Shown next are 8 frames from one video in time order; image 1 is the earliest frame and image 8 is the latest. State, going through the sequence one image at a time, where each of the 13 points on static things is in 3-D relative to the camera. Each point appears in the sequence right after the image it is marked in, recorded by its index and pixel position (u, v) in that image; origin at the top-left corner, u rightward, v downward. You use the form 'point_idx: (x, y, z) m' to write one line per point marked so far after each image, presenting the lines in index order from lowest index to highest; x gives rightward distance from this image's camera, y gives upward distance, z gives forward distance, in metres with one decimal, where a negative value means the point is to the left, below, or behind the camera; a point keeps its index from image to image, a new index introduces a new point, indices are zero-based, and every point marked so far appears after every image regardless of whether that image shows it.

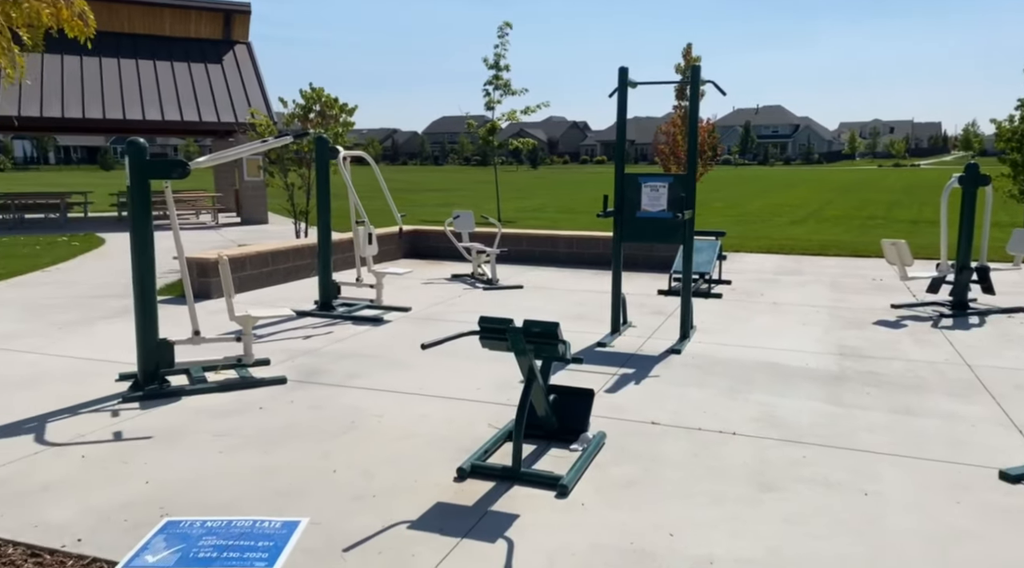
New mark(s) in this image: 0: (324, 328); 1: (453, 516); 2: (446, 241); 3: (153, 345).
0: (-2.0, -0.4, +8.4) m
1: (-0.3, -1.0, +3.3) m
2: (-1.3, +0.8, +14.1) m
3: (-2.5, -0.4, +5.5) m
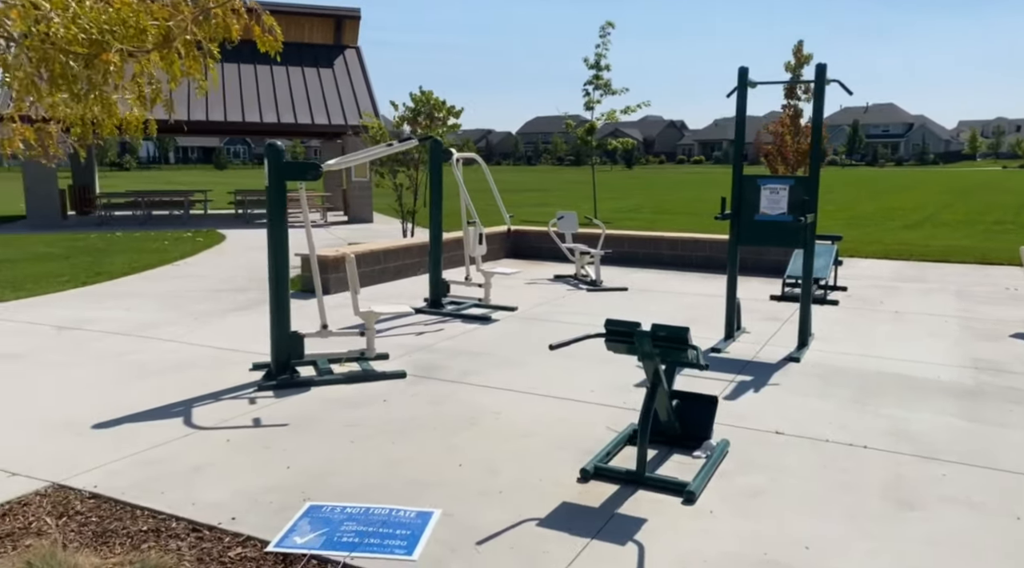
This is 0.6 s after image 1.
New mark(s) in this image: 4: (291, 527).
0: (-0.8, -0.4, +8.6) m
1: (+0.3, -1.0, +3.4) m
2: (+0.6, +0.8, +14.2) m
3: (-1.7, -0.4, +5.8) m
4: (-0.9, -1.0, +3.2) m
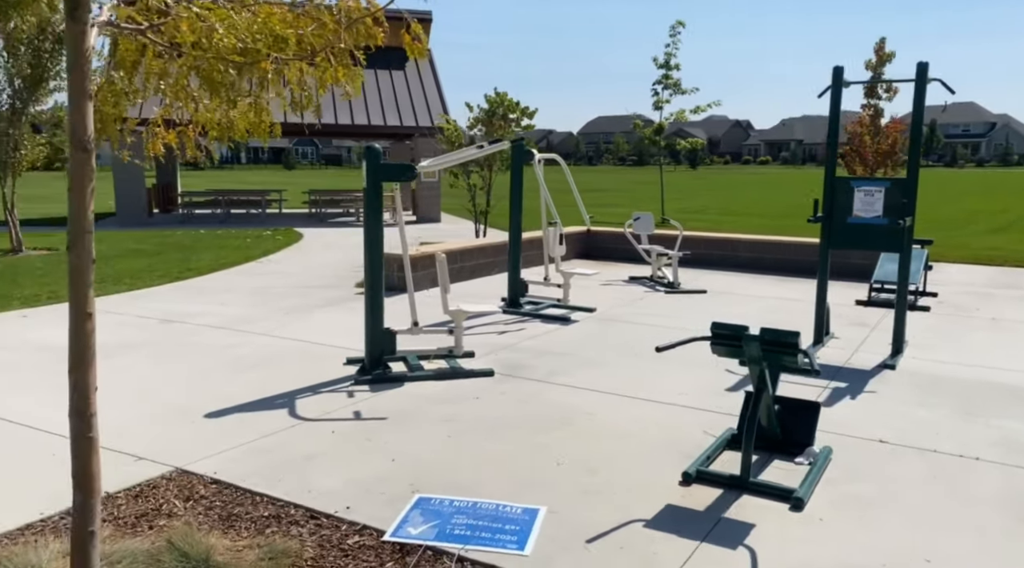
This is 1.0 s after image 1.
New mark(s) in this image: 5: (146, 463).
0: (+0.1, -0.4, +8.7) m
1: (+0.8, -1.0, +3.4) m
2: (+1.9, +0.7, +14.1) m
3: (-1.0, -0.4, +5.9) m
4: (-0.5, -1.0, +3.3) m
5: (-1.9, -0.9, +4.0) m
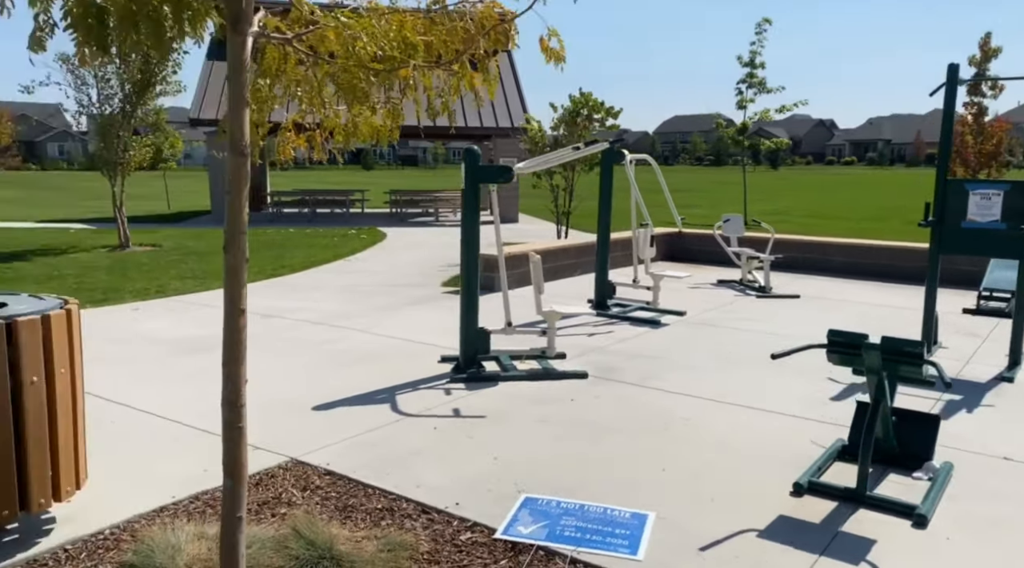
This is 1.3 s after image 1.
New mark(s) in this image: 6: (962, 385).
0: (+1.1, -0.4, +8.6) m
1: (+1.2, -1.0, +3.3) m
2: (+3.5, +0.7, +13.8) m
3: (-0.3, -0.4, +6.0) m
4: (0.0, -1.0, +3.3) m
5: (-1.3, -0.9, +4.2) m
6: (+3.5, -0.8, +6.1) m
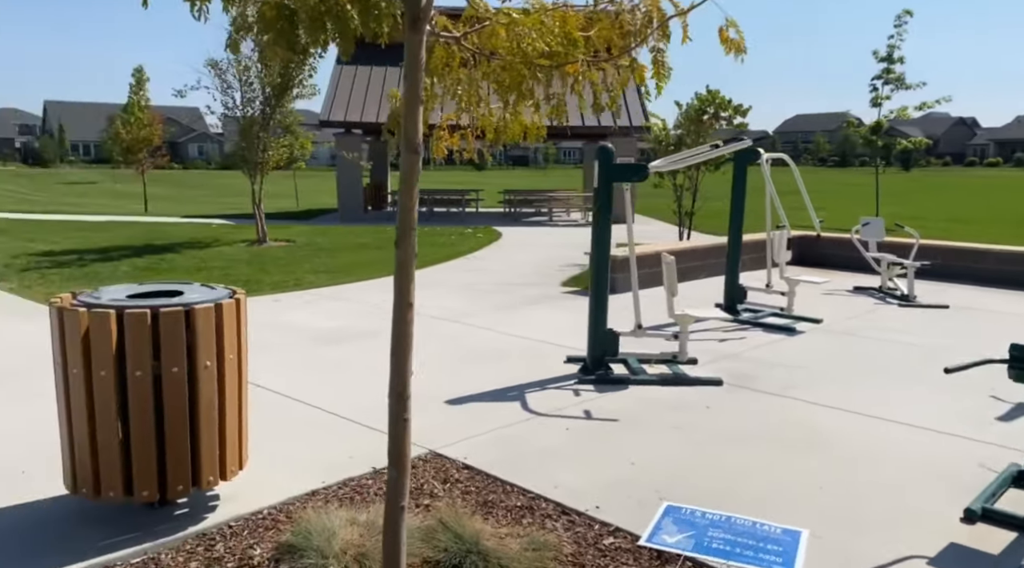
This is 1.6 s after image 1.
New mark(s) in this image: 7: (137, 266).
0: (+2.4, -0.5, +8.3) m
1: (+1.8, -1.1, +3.0) m
2: (+5.6, +0.6, +13.1) m
3: (+0.7, -0.4, +6.0) m
4: (+0.6, -1.0, +3.3) m
5: (-0.6, -0.9, +4.3) m
6: (+4.5, -0.9, +5.4) m
7: (-5.5, +0.3, +11.5) m
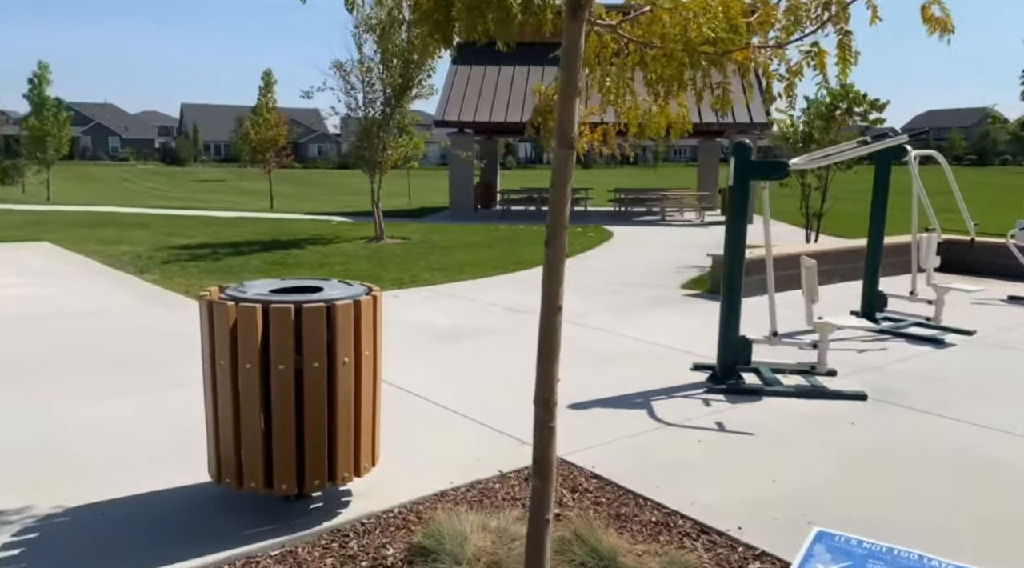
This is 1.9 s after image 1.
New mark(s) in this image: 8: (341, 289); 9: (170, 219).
0: (+3.6, -0.6, +7.8) m
1: (+2.3, -1.1, +2.6) m
2: (+7.4, +0.4, +12.1) m
3: (+1.6, -0.4, +5.7) m
4: (+1.1, -1.0, +3.0) m
5: (+0.1, -0.9, +4.2) m
6: (+5.3, -1.0, +4.7) m
7: (-3.8, +0.4, +12.0) m
8: (-0.8, 0.0, +3.5) m
9: (-8.4, +1.6, +19.2) m
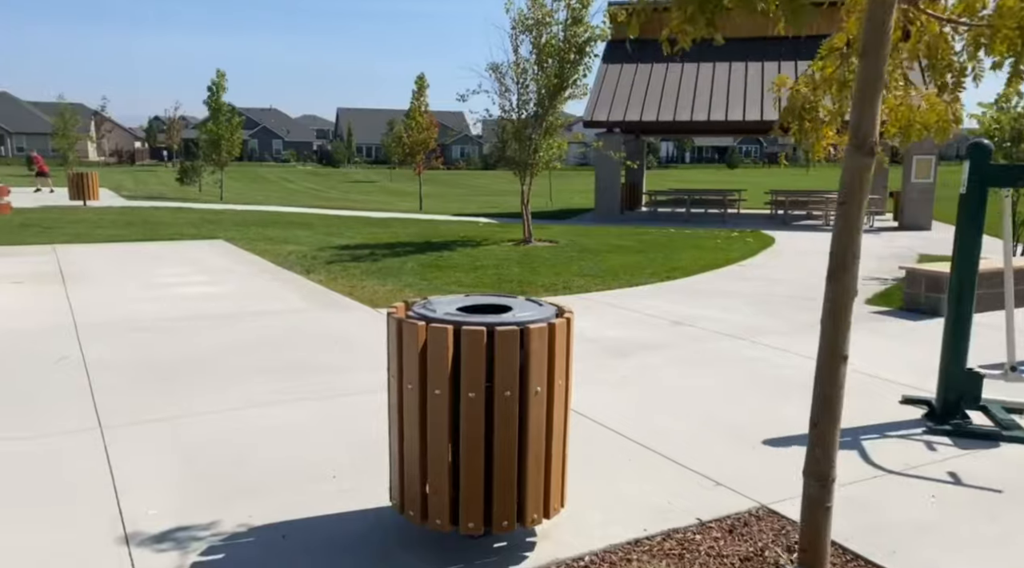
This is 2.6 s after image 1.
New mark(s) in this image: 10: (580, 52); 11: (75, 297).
0: (+5.1, -0.8, +6.7) m
1: (+2.9, -1.3, +1.8) m
2: (+9.7, +0.1, +10.3) m
3: (+2.8, -0.5, +4.9) m
4: (+1.9, -1.2, +2.4) m
5: (+1.0, -1.0, +3.7) m
6: (+6.2, -1.2, +3.3) m
7: (-1.4, +0.3, +12.1) m
8: (+0.1, -0.1, +3.1) m
9: (-4.7, +1.7, +19.9) m
10: (+1.2, +4.2, +14.2) m
11: (-4.7, -0.1, +8.5) m
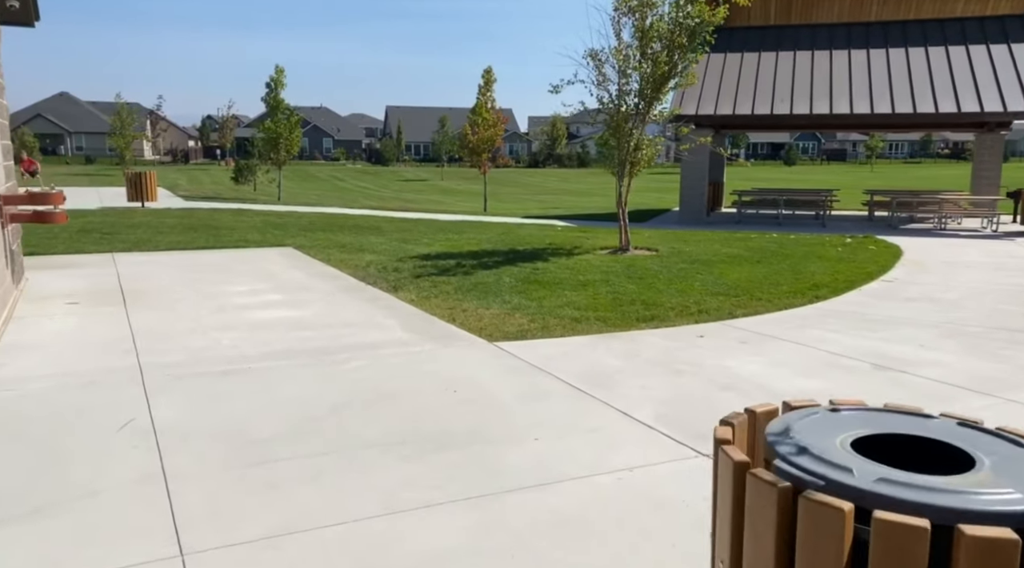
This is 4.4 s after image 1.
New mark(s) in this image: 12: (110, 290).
0: (+6.3, -1.0, +4.8) m
1: (+3.8, -1.6, +0.1) m
2: (+11.1, -0.2, +8.1) m
3: (+3.9, -0.8, +3.2) m
4: (+2.8, -1.4, +0.7) m
5: (+2.0, -1.3, +2.1) m
6: (+7.2, -1.5, +1.4) m
7: (+0.1, +0.1, +10.6) m
8: (+1.1, -0.4, +1.6) m
9: (-2.7, +1.5, +18.6) m
10: (+2.9, +4.0, +12.5) m
11: (-3.4, -0.4, +7.2) m
12: (-4.6, -0.1, +8.9) m
